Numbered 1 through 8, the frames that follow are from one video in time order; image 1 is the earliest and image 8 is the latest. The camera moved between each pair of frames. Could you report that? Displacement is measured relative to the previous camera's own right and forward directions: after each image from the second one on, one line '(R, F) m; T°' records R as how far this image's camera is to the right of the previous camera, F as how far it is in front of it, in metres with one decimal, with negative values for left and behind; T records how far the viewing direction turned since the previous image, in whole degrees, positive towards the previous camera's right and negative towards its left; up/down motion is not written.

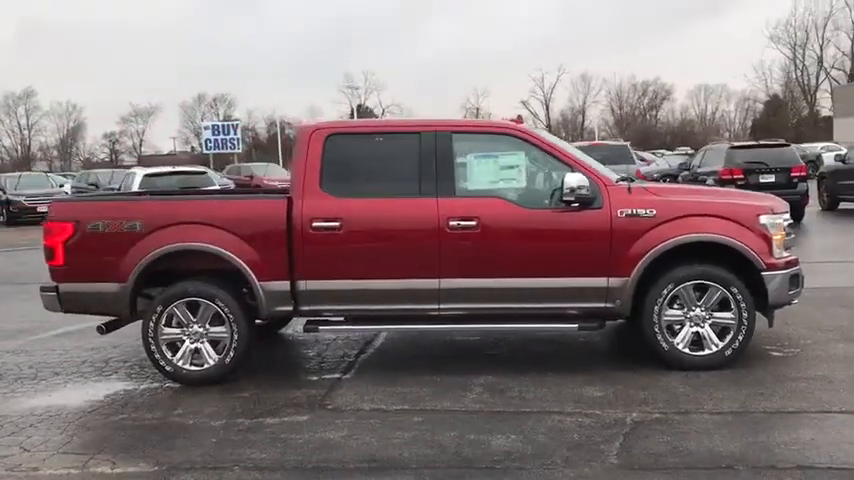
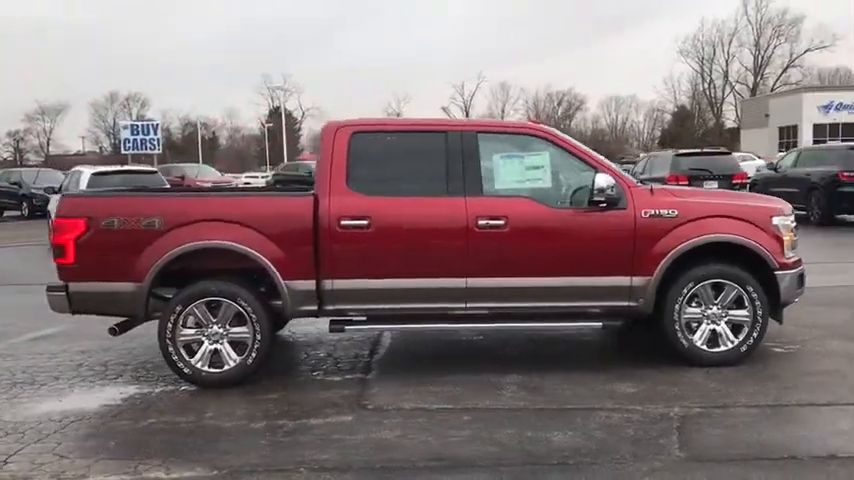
(-0.8, +0.1) m; +6°
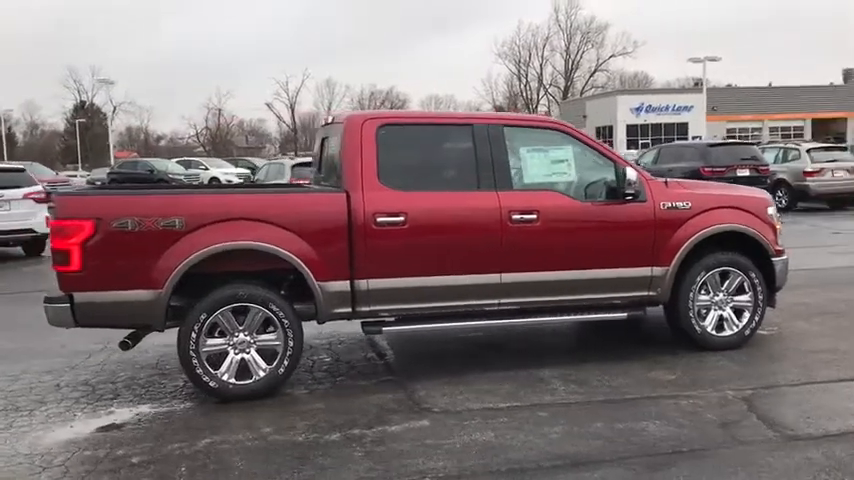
(-1.4, +0.3) m; +13°
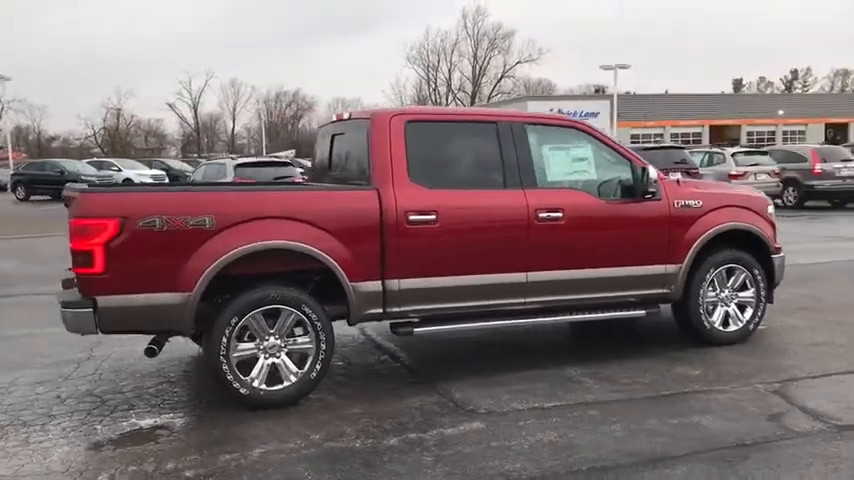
(-0.8, +0.2) m; +7°
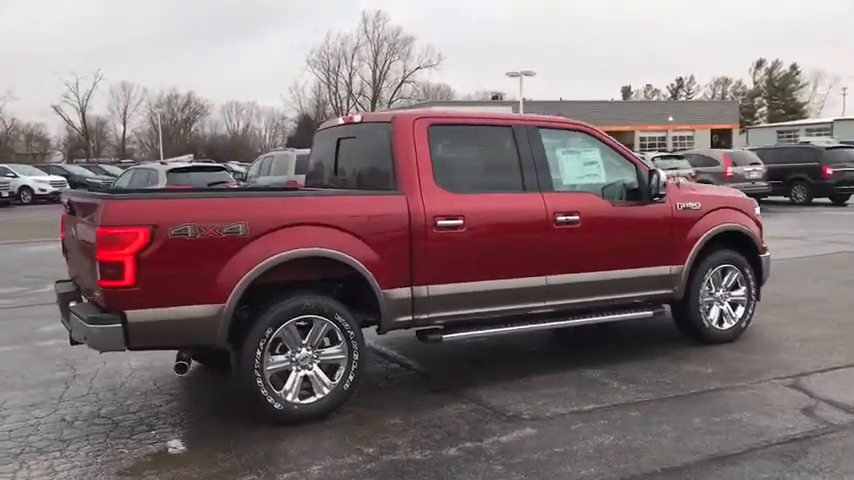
(-0.8, +0.1) m; +7°
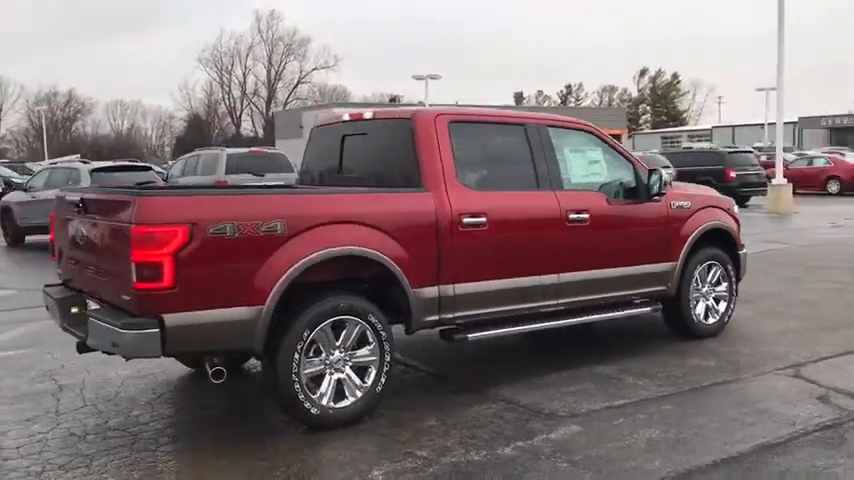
(-0.8, +0.1) m; +7°
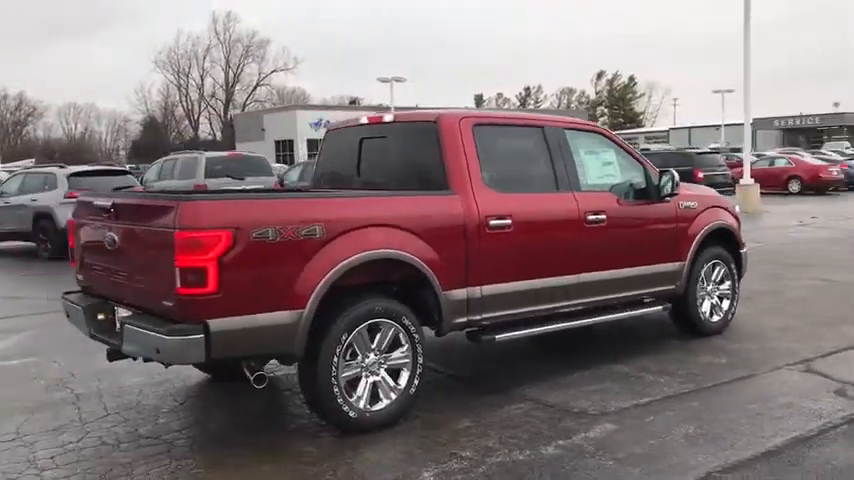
(-0.4, 0.0) m; +3°
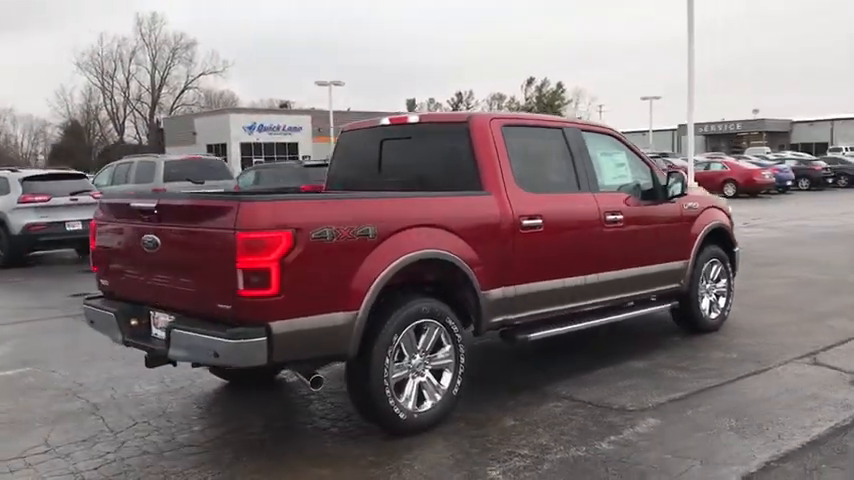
(-0.6, 0.0) m; +5°
